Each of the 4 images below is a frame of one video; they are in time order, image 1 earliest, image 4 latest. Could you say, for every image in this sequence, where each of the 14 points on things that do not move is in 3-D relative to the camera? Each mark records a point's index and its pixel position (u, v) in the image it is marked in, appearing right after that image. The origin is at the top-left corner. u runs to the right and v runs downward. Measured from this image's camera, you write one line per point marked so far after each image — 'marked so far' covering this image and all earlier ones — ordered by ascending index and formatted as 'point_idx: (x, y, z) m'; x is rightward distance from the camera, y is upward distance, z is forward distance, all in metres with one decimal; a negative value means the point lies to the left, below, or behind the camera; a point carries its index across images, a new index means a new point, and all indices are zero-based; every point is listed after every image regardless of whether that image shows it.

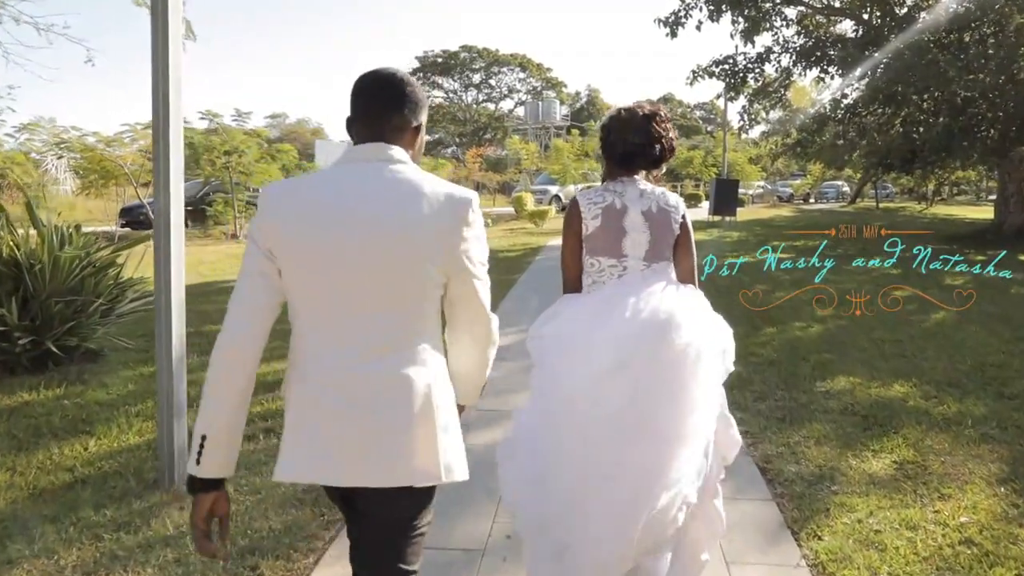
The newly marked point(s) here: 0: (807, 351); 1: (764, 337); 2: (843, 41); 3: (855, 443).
0: (+2.4, -0.5, +6.4) m
1: (+2.2, -0.4, +6.9) m
2: (+6.9, +5.1, +16.1) m
3: (+1.9, -0.9, +4.3) m
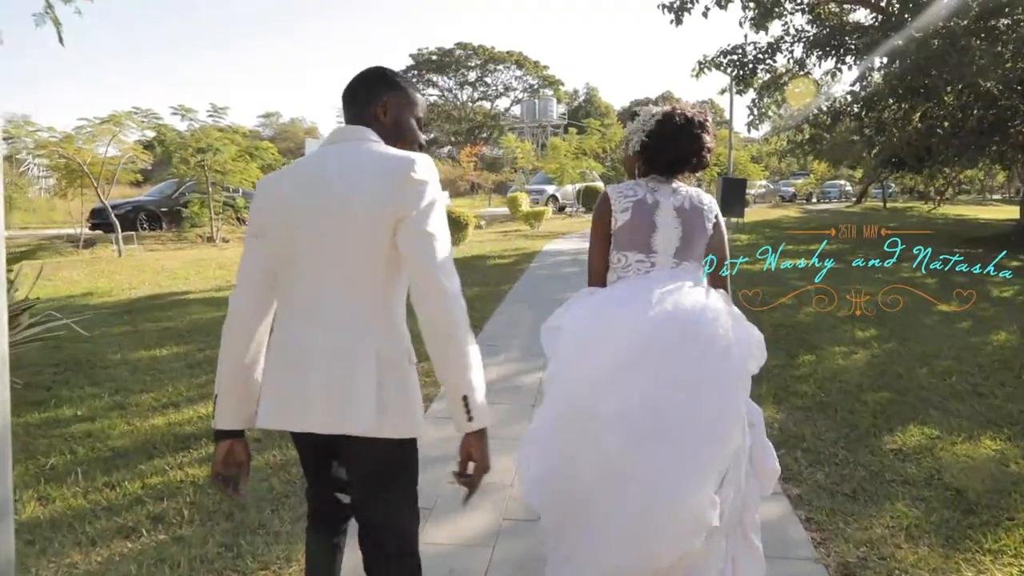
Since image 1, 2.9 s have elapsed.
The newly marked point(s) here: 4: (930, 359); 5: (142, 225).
0: (+2.3, -0.7, +5.2) m
1: (+2.1, -0.6, +5.7) m
2: (+6.7, +5.0, +14.9) m
3: (+1.8, -1.0, +3.2) m
4: (+3.2, -0.6, +6.0) m
5: (-9.4, +1.6, +19.7) m
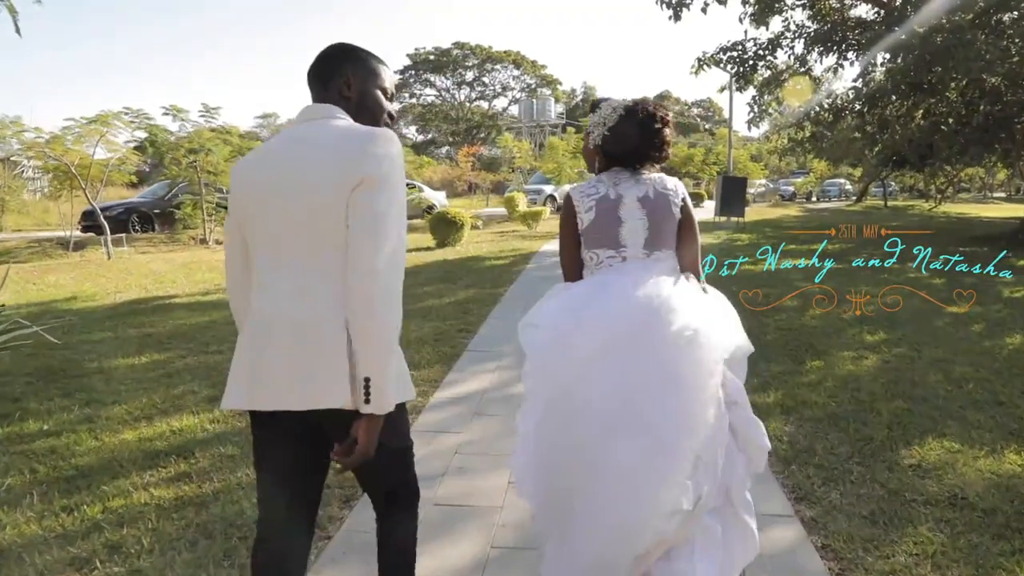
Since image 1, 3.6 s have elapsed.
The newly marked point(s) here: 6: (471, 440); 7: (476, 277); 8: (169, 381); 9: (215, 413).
0: (+2.3, -0.7, +4.9) m
1: (+2.1, -0.6, +5.4) m
2: (+6.7, +5.0, +14.6) m
3: (+1.8, -1.0, +2.9) m
4: (+3.2, -0.6, +5.7) m
5: (-9.5, +1.5, +19.4) m
6: (-0.2, -0.8, +4.3) m
7: (-0.5, +0.2, +10.9) m
8: (-2.5, -0.7, +5.6) m
9: (-1.8, -0.8, +4.8) m
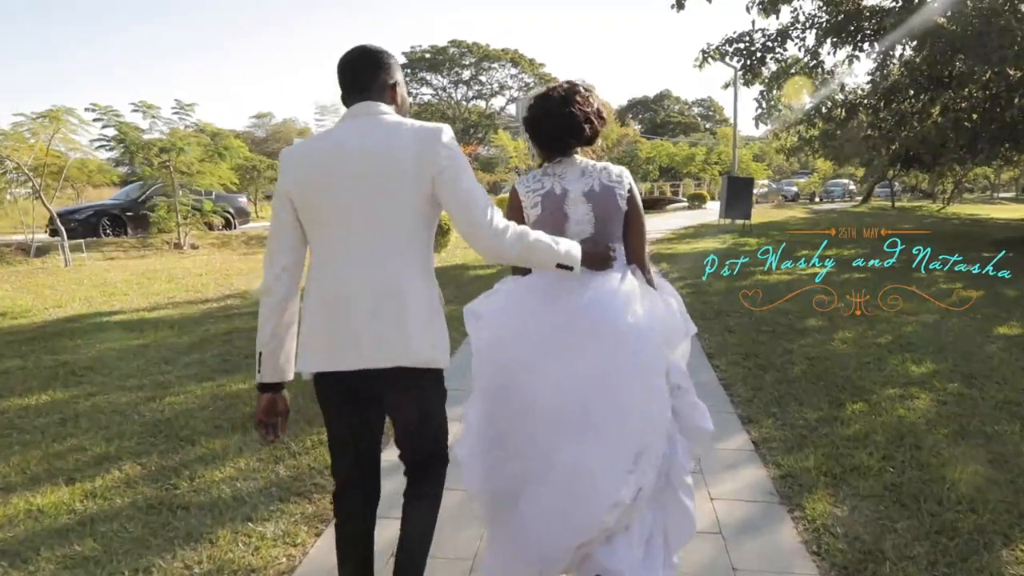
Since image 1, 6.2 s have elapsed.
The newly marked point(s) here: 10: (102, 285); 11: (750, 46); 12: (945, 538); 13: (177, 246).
0: (+2.1, -0.8, +3.9) m
1: (+1.9, -0.8, +4.4) m
2: (+6.5, +4.8, +13.6) m
3: (+1.6, -1.2, +1.8) m
4: (+3.0, -0.7, +4.6) m
5: (-9.6, +1.4, +18.4) m
6: (-0.4, -1.0, +3.2) m
7: (-0.7, 0.0, +9.8) m
8: (-2.6, -0.8, +4.5) m
9: (-2.0, -0.9, +3.7) m
10: (-5.8, 0.0, +11.0) m
11: (+4.4, +4.5, +14.3) m
12: (+1.7, -1.0, +3.0) m
13: (-7.5, +1.0, +17.4) m
